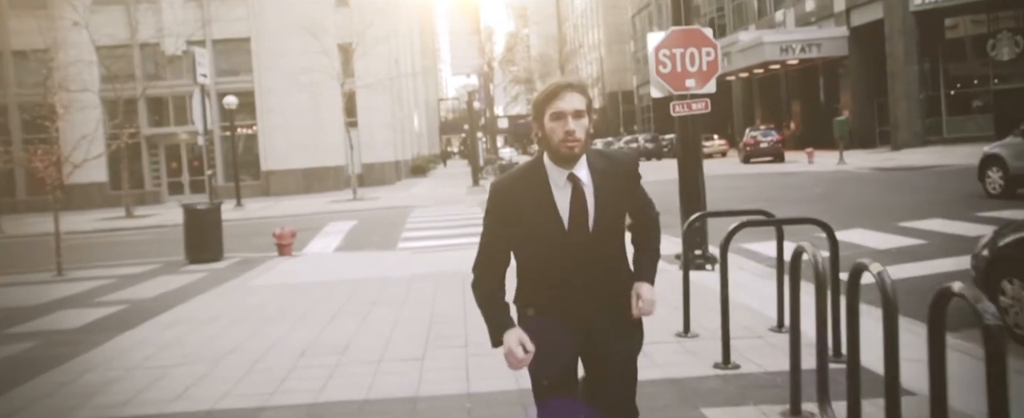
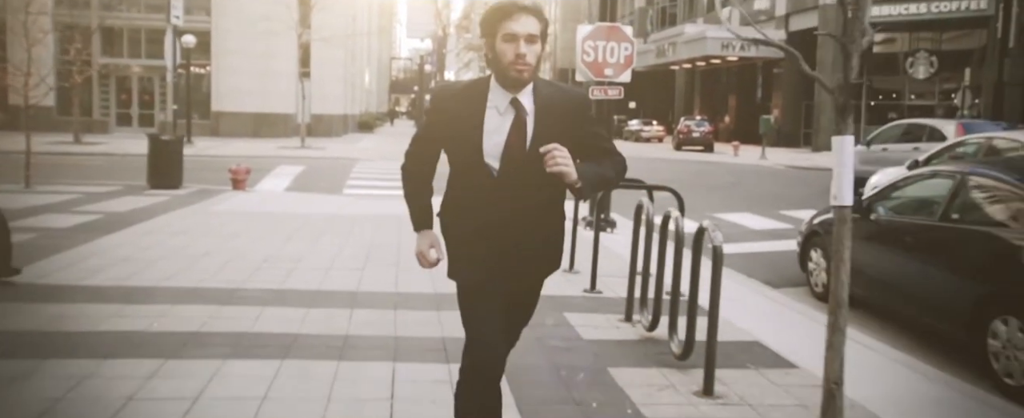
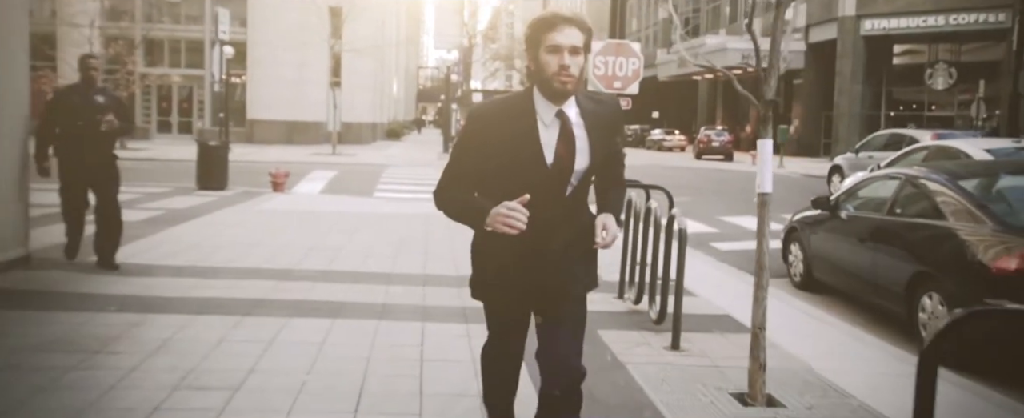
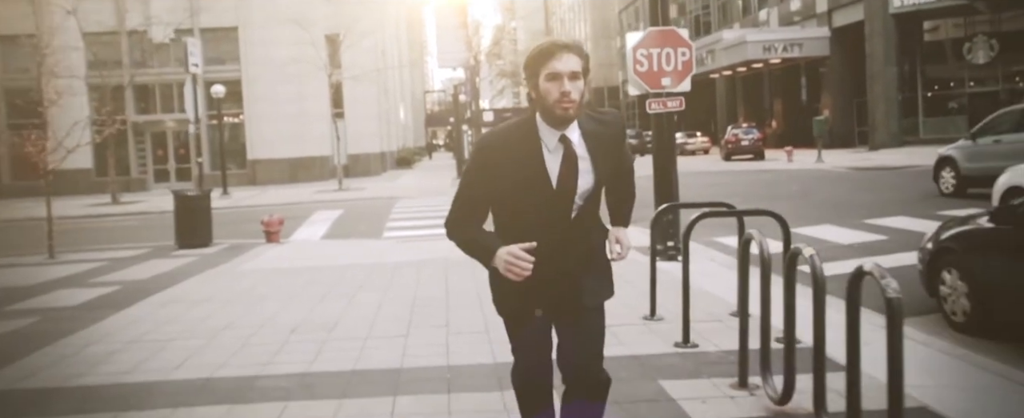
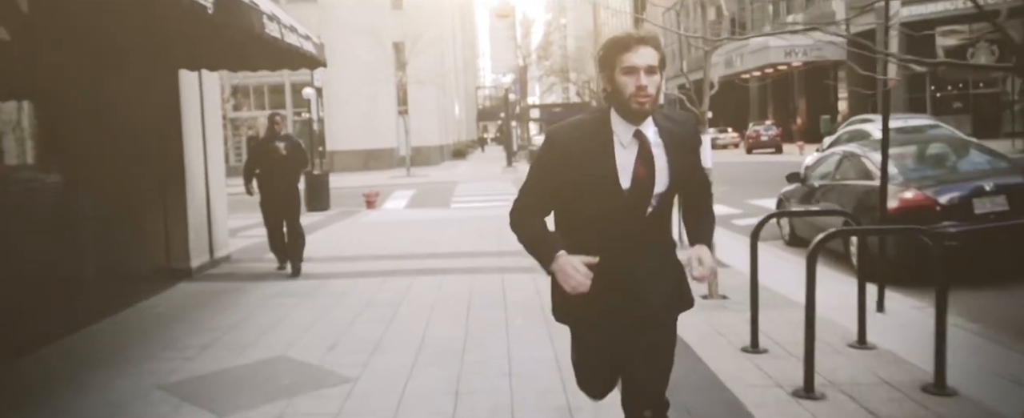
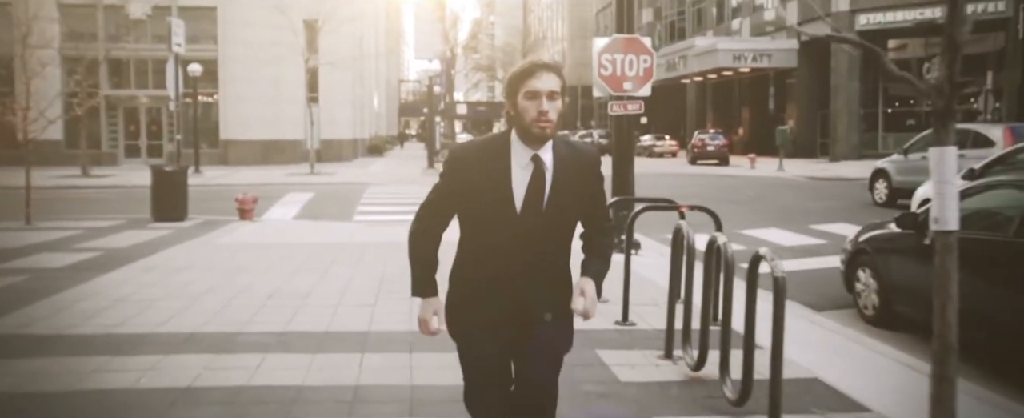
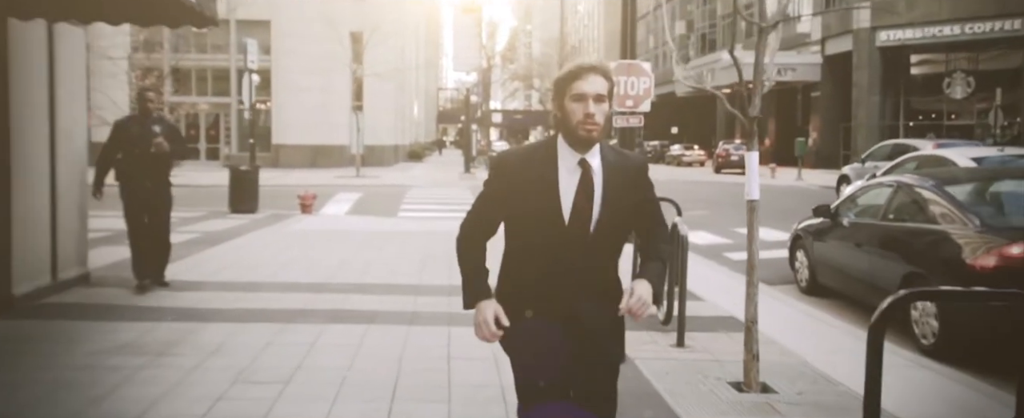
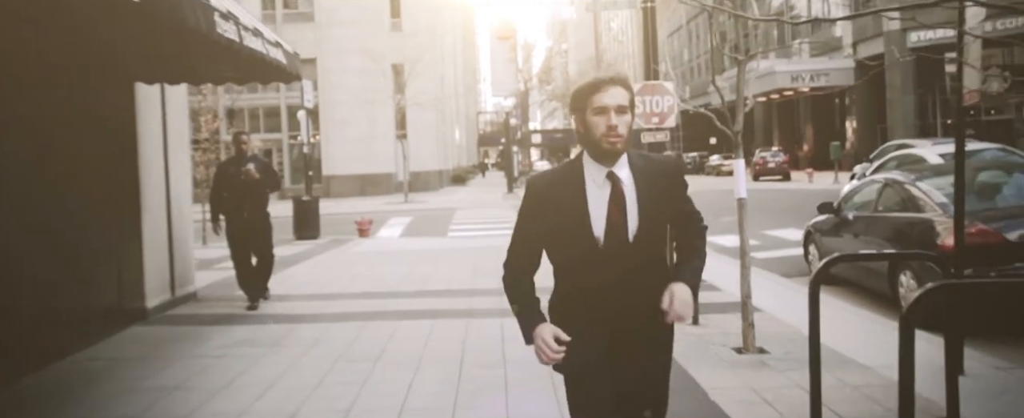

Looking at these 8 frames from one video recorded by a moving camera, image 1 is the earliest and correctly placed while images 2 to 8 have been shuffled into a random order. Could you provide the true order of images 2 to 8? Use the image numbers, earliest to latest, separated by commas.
4, 6, 2, 3, 7, 8, 5
